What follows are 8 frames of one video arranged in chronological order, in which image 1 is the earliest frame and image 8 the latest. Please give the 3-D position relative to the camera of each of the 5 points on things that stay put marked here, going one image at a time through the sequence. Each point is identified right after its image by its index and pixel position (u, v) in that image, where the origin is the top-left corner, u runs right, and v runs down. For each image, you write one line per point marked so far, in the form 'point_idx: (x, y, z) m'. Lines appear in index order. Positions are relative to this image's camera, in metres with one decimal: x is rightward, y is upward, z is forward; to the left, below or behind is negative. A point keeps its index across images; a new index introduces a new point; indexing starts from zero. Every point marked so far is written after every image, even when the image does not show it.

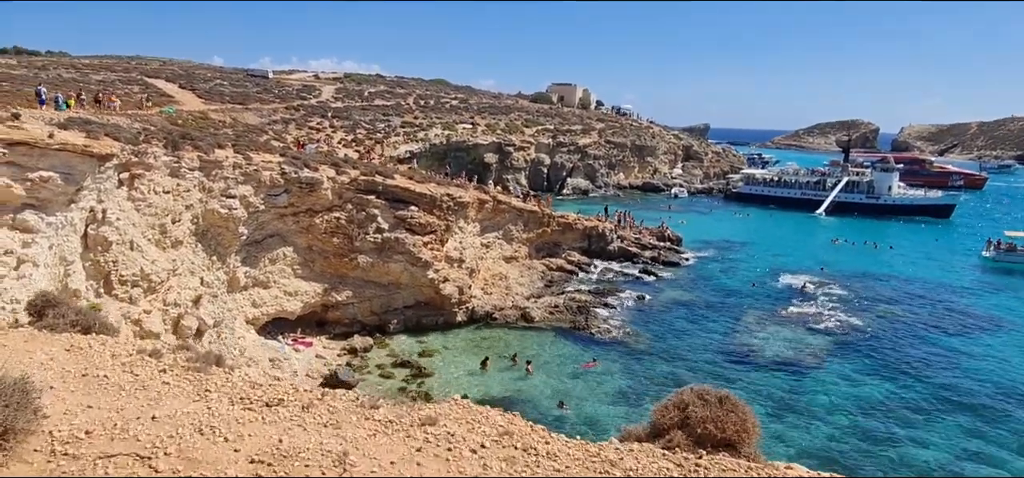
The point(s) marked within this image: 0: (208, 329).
0: (-12.8, -2.9, +30.0) m
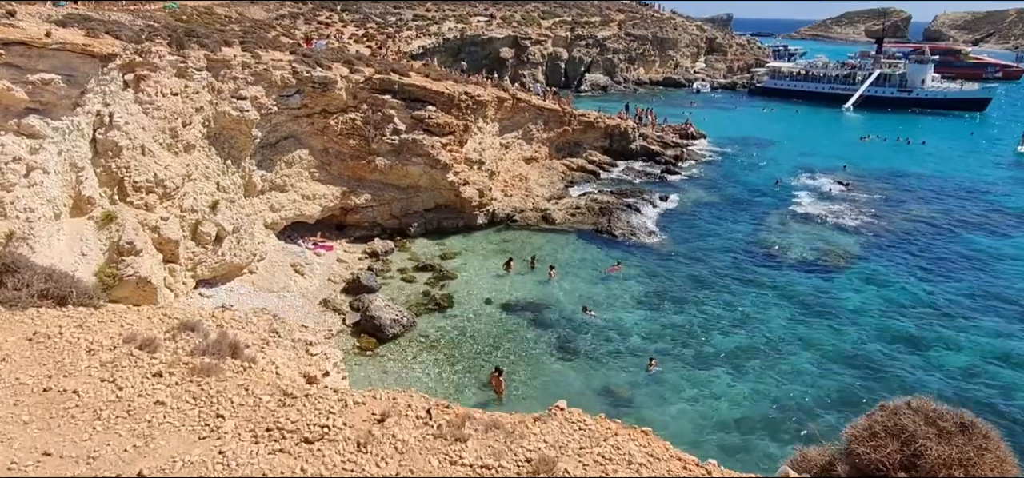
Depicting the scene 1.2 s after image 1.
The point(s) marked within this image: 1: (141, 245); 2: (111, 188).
0: (-11.4, +0.8, +28.4) m
1: (-12.8, +0.3, +24.8) m
2: (-14.2, +2.3, +25.5) m
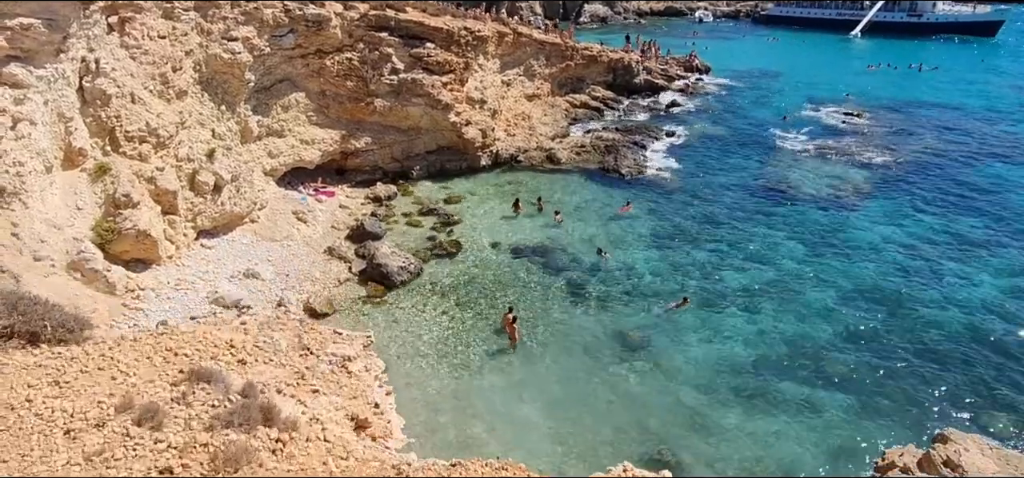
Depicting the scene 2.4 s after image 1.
0: (-10.8, +2.5, +26.8) m
1: (-12.2, +1.6, +23.2) m
2: (-13.6, +3.6, +23.8) m
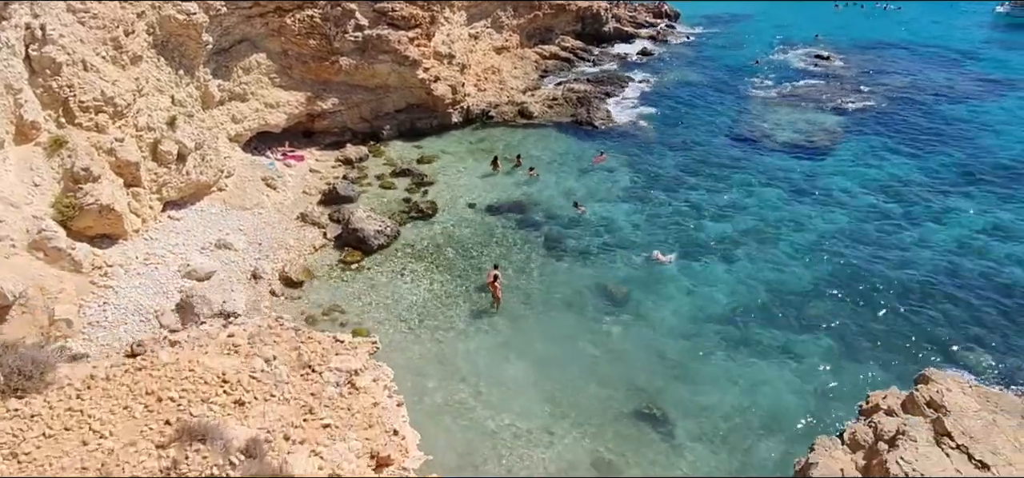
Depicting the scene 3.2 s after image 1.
0: (-11.5, +3.4, +25.5) m
1: (-12.7, +2.2, +21.9) m
2: (-14.2, +4.2, +22.3) m
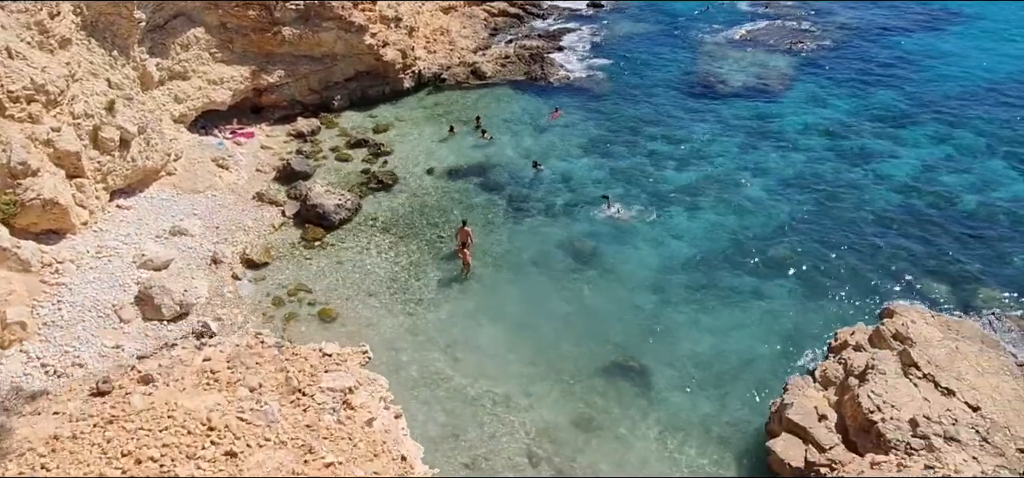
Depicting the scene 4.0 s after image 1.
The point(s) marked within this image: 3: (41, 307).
0: (-12.9, +3.6, +24.2) m
1: (-13.8, +2.2, +20.6) m
2: (-15.4, +4.1, +20.8) m
3: (-12.7, -1.7, +19.2) m
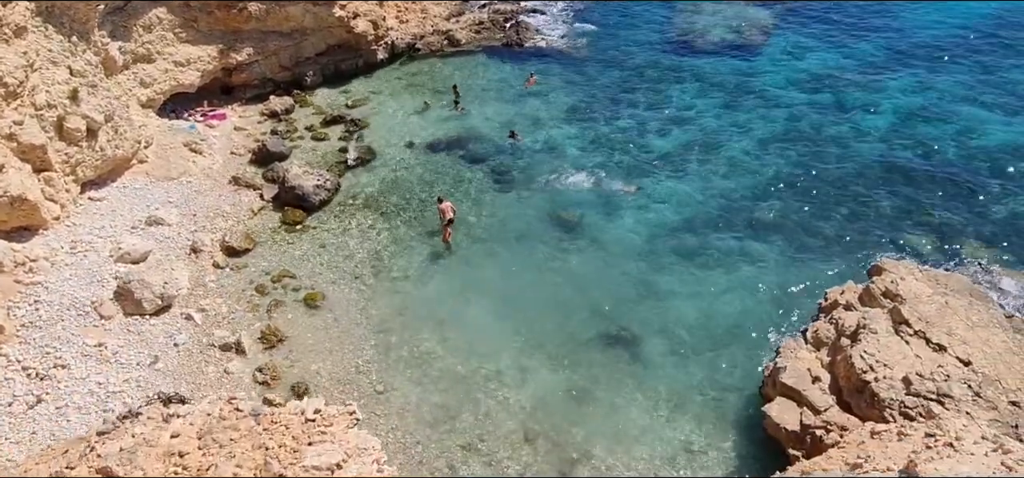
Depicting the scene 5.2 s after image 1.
0: (-13.5, +3.6, +23.1) m
1: (-14.3, +1.9, +19.6) m
2: (-16.0, +3.8, +19.7) m
3: (-12.9, -2.0, +18.4) m
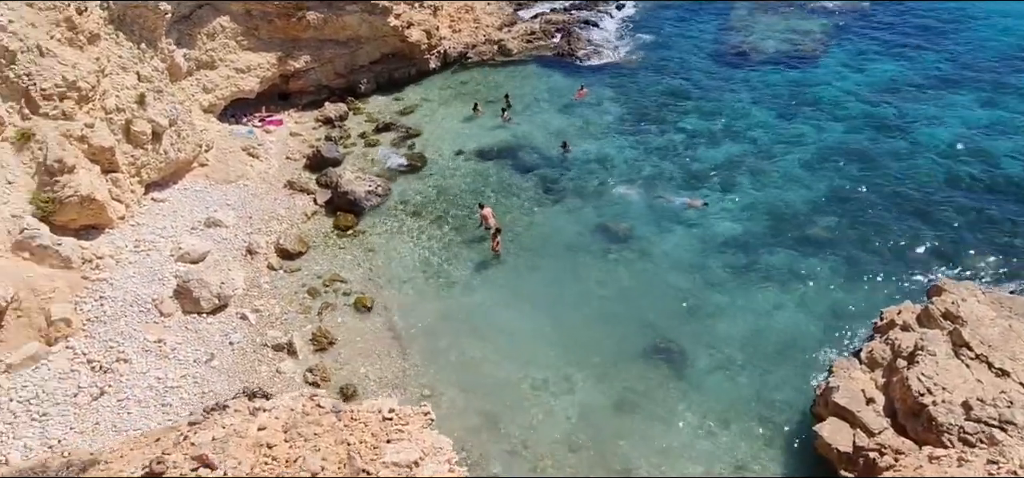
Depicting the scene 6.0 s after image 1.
0: (-11.7, +3.6, +24.1) m
1: (-12.8, +2.0, +20.6) m
2: (-14.4, +3.9, +20.8) m
3: (-11.6, -1.9, +19.3) m
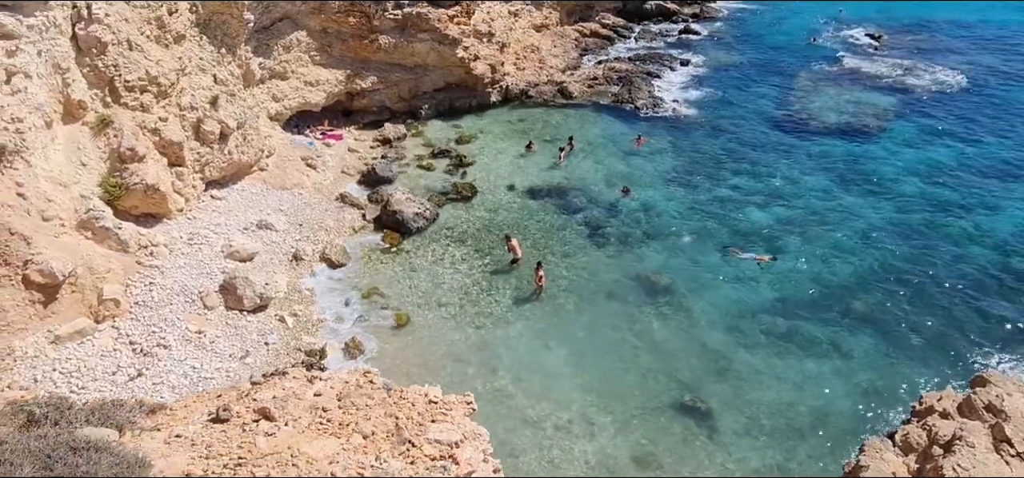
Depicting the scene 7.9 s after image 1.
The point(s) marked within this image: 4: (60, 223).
0: (-9.8, +3.8, +25.3) m
1: (-11.2, +2.6, +21.8) m
2: (-12.6, +4.6, +22.2) m
3: (-10.5, -1.4, +20.2) m
4: (-12.2, +0.1, +19.5) m
